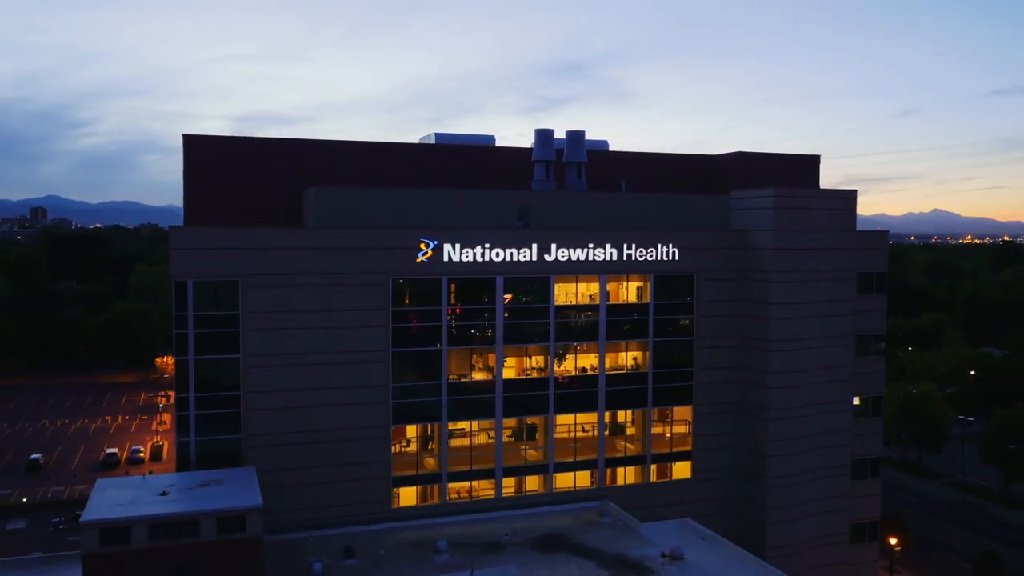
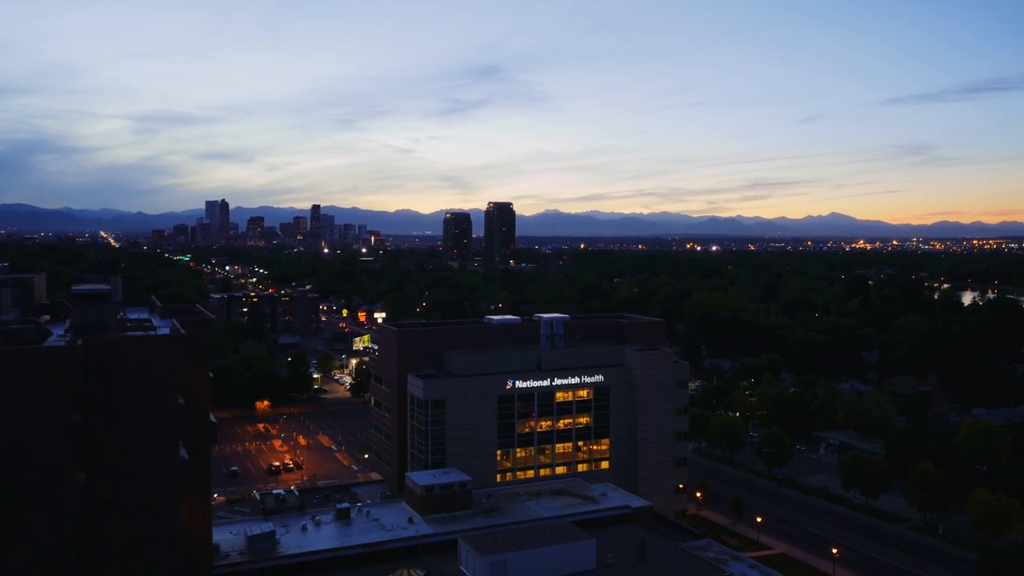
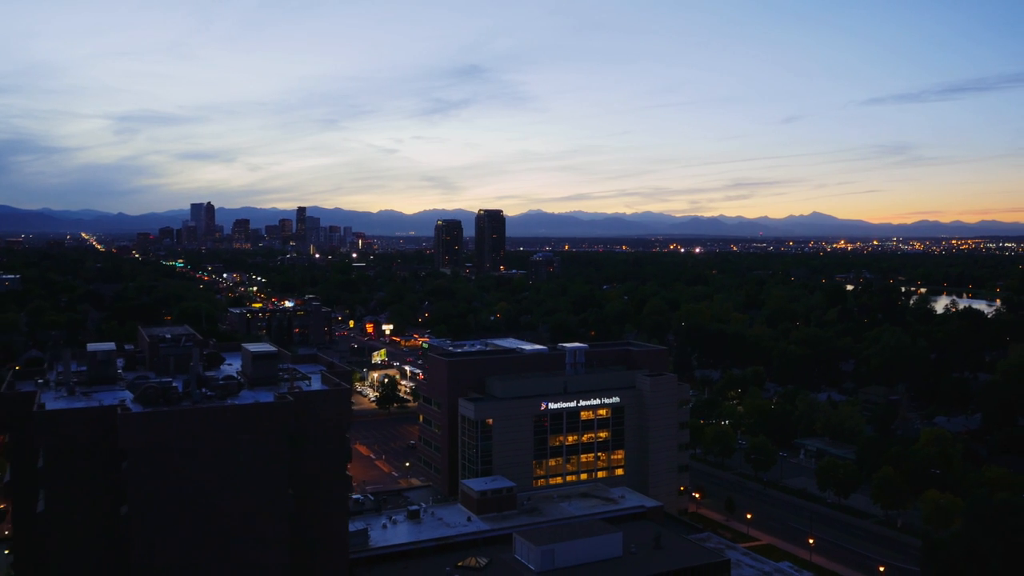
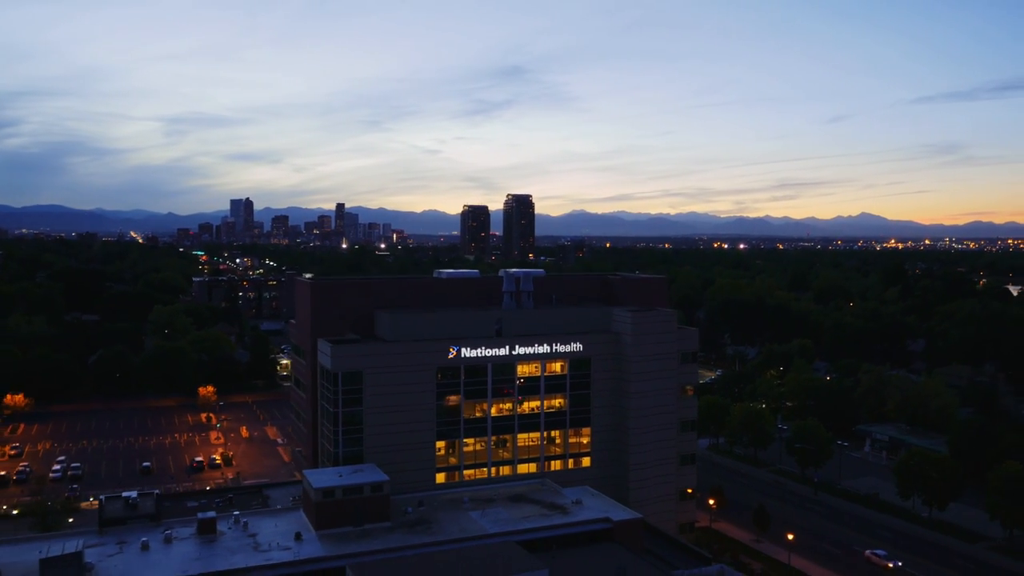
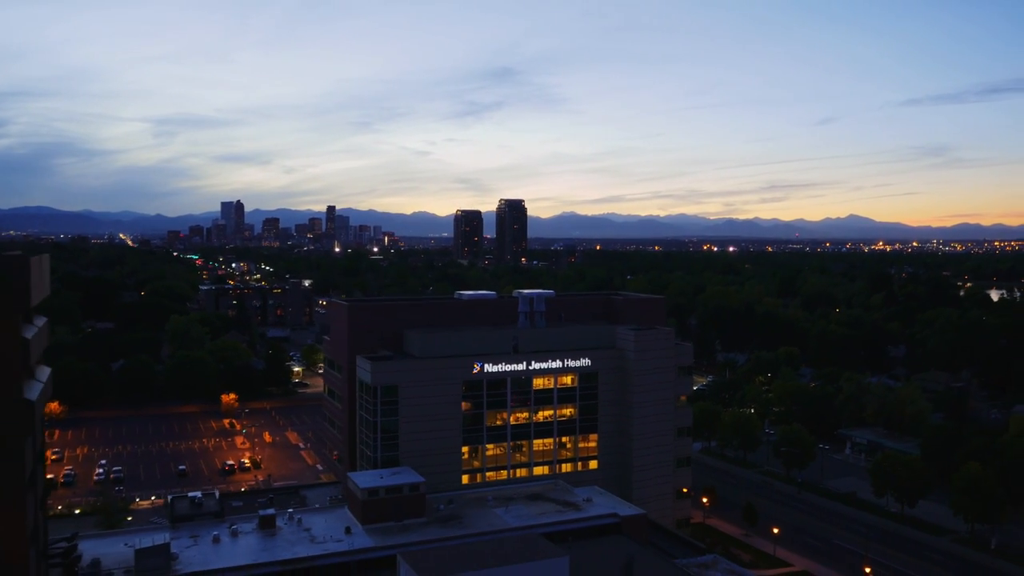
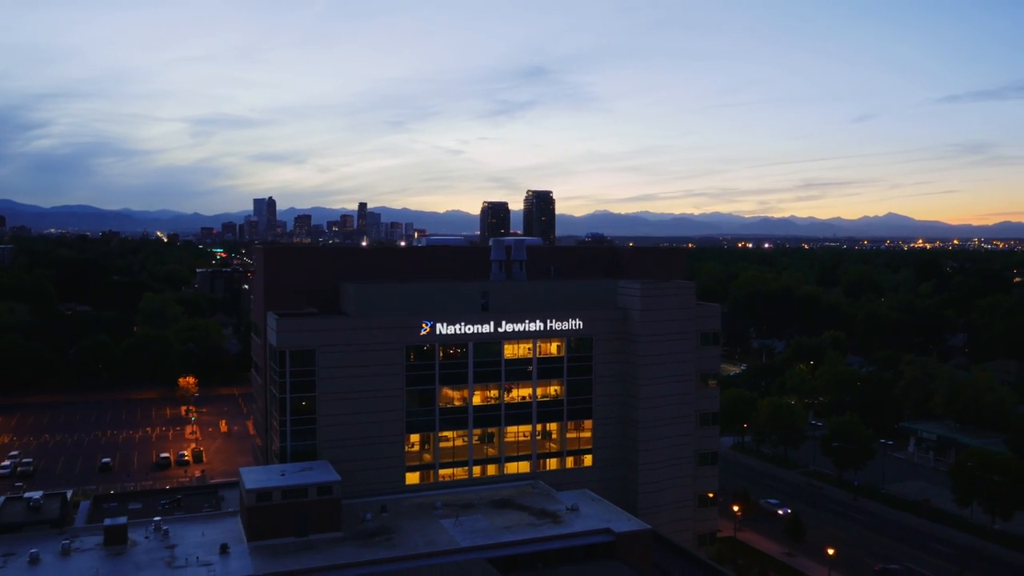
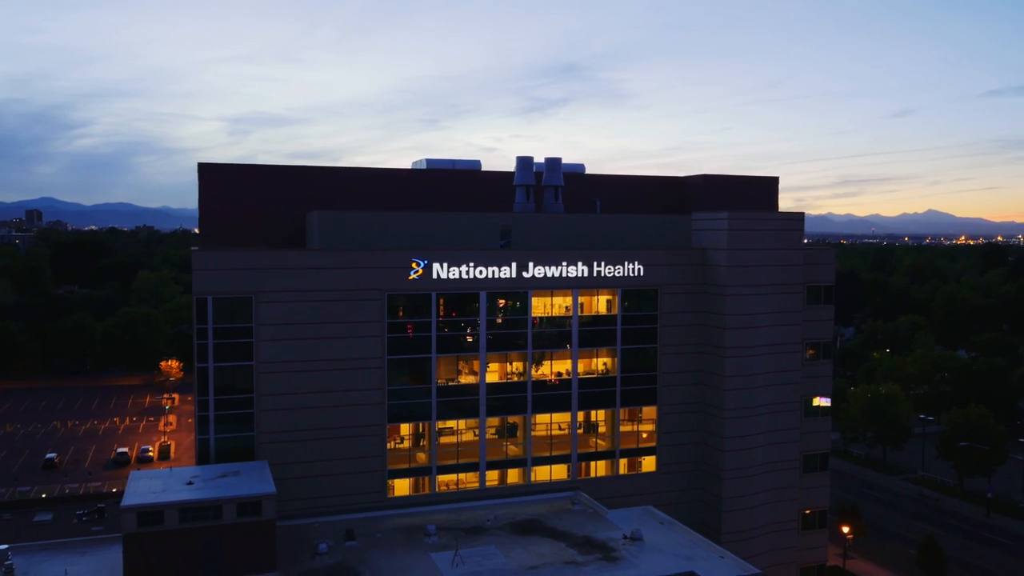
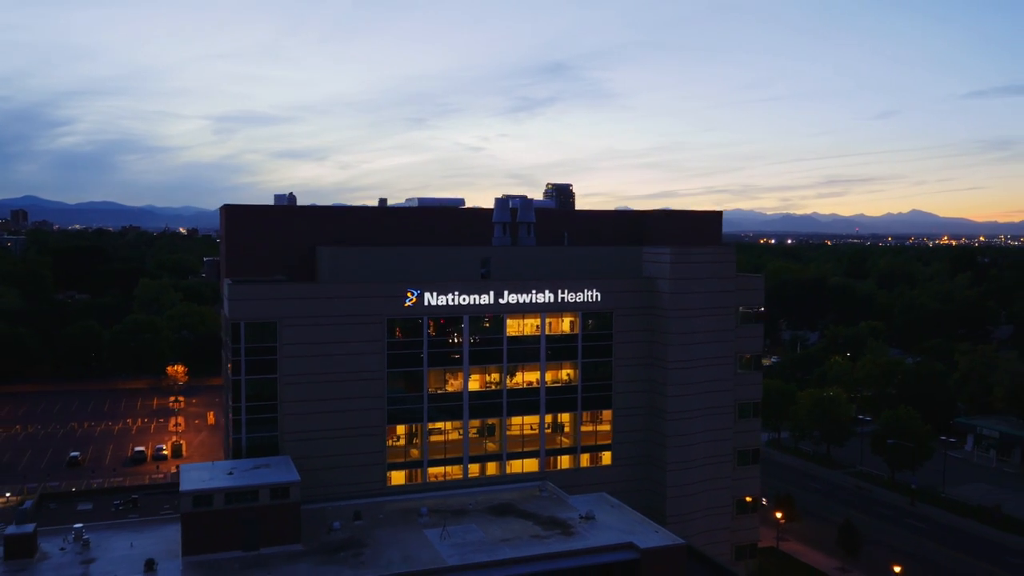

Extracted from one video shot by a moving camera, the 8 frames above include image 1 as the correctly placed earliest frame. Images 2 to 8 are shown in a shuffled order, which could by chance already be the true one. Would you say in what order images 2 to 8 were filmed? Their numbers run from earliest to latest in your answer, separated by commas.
7, 8, 6, 4, 5, 2, 3
